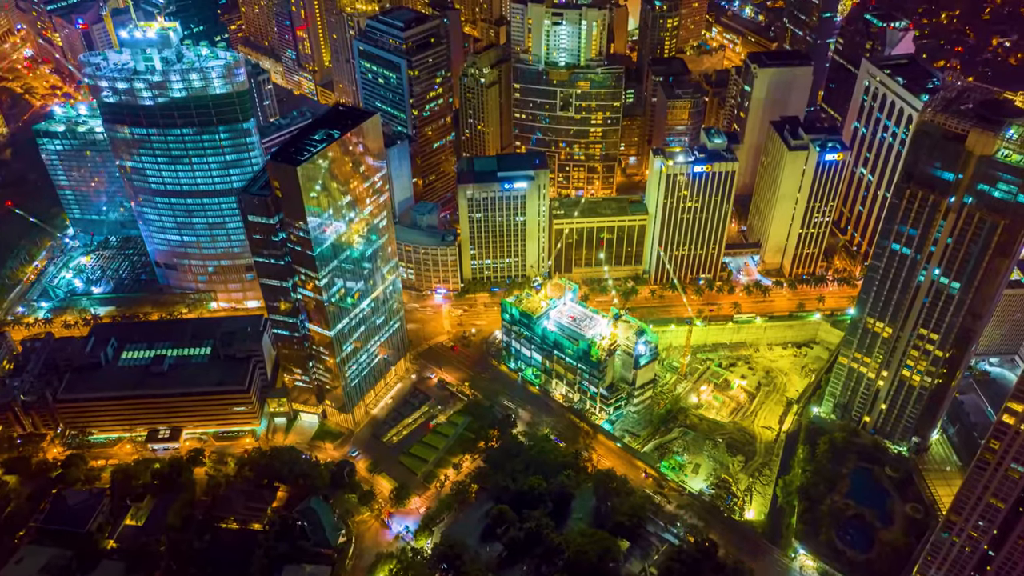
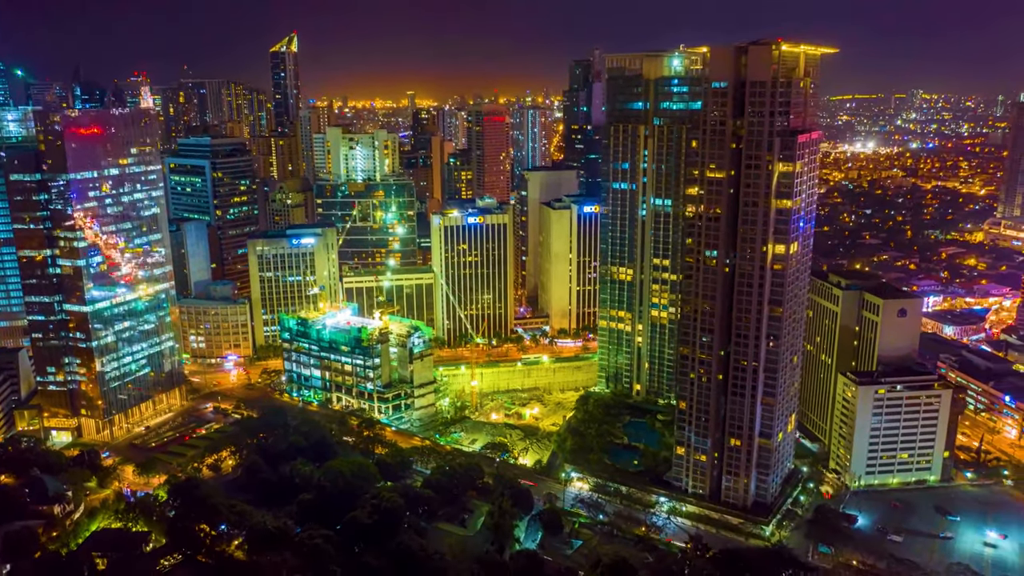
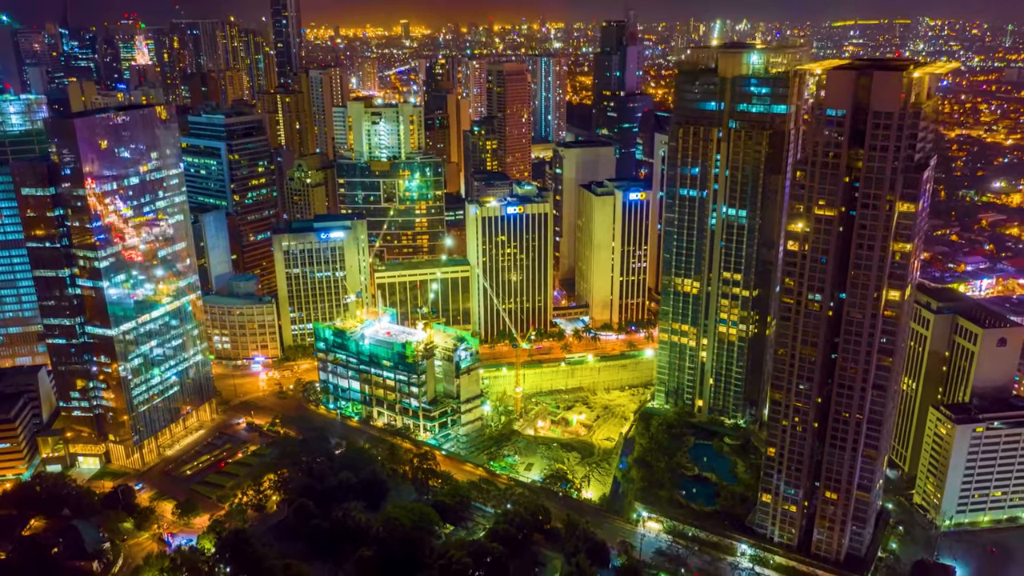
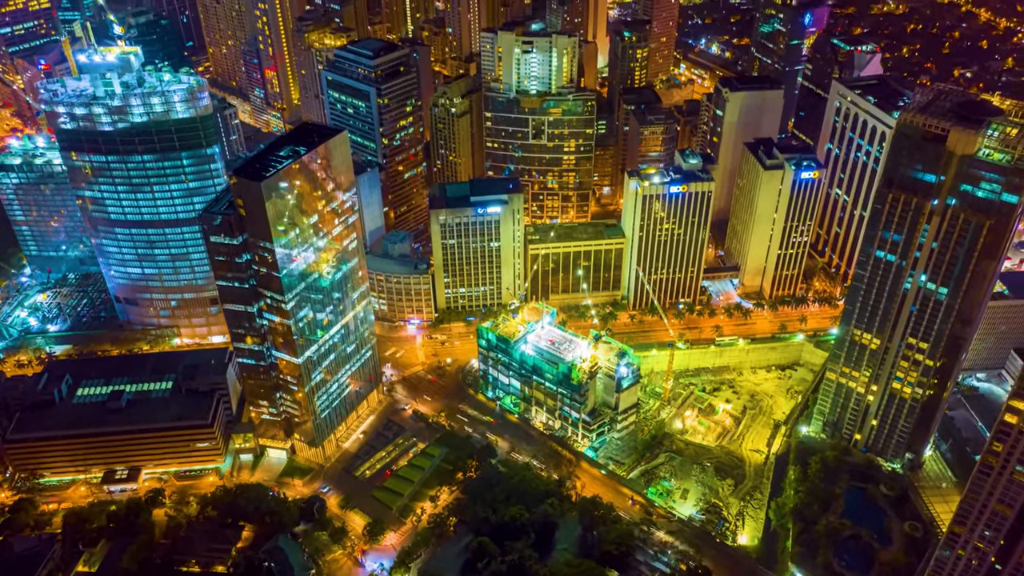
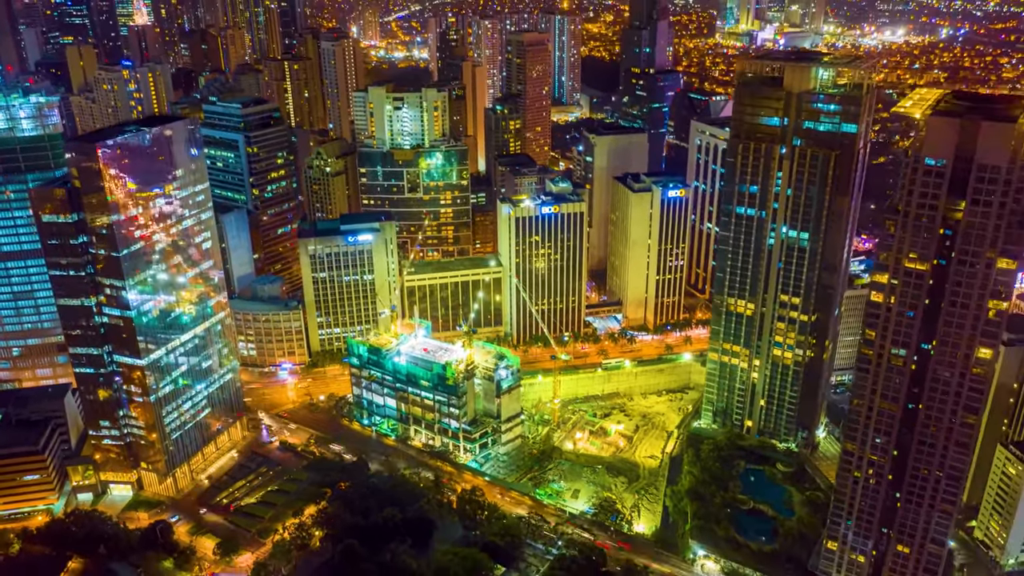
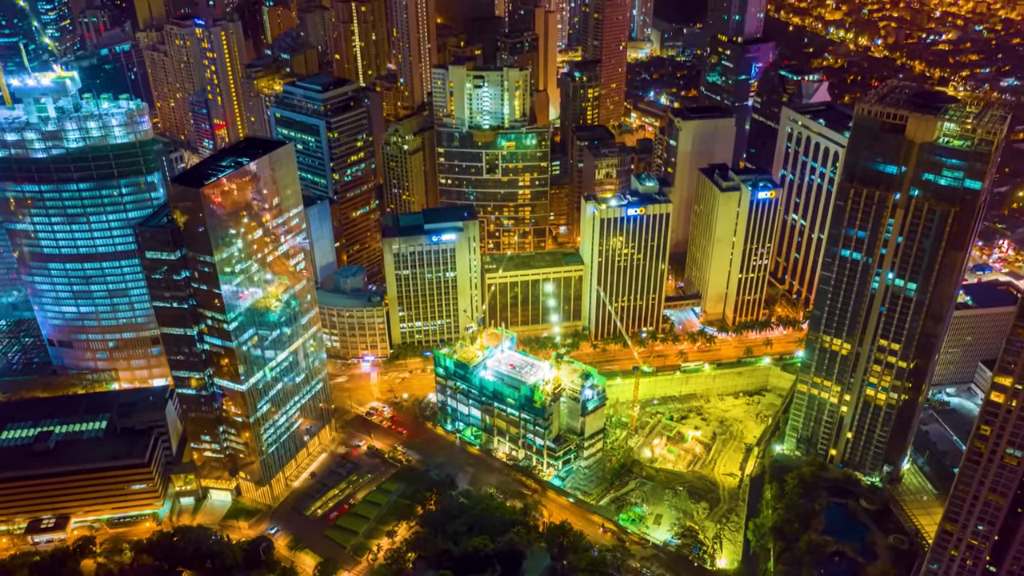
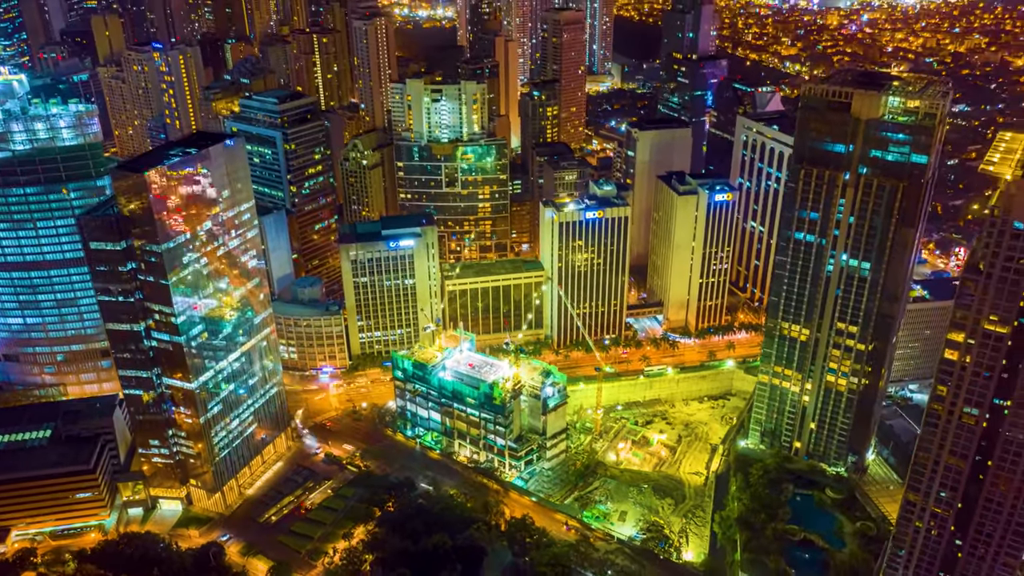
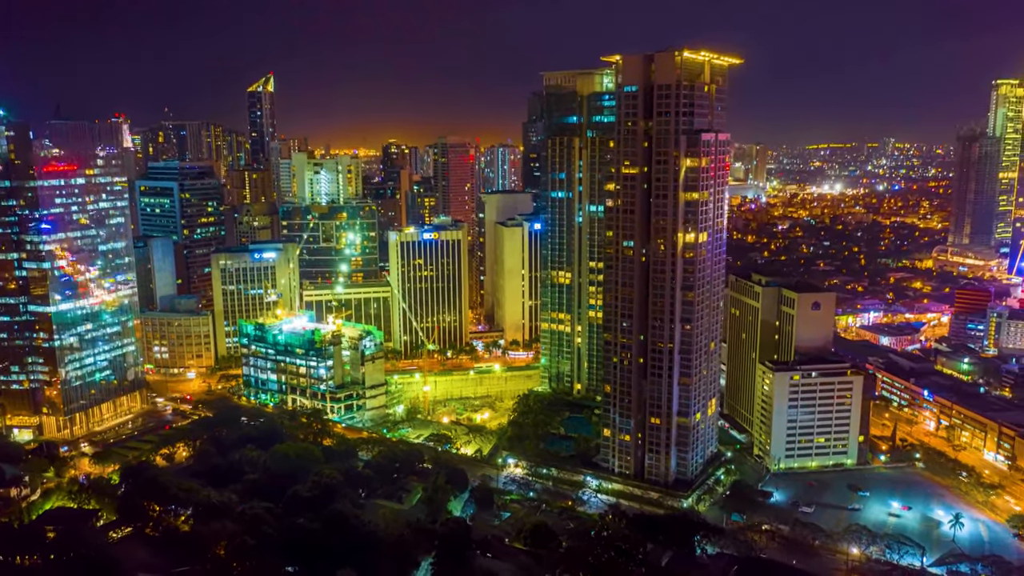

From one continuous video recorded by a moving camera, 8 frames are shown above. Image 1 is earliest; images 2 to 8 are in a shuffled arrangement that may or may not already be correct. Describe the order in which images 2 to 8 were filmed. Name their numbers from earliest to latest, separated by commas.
4, 6, 7, 5, 3, 2, 8
